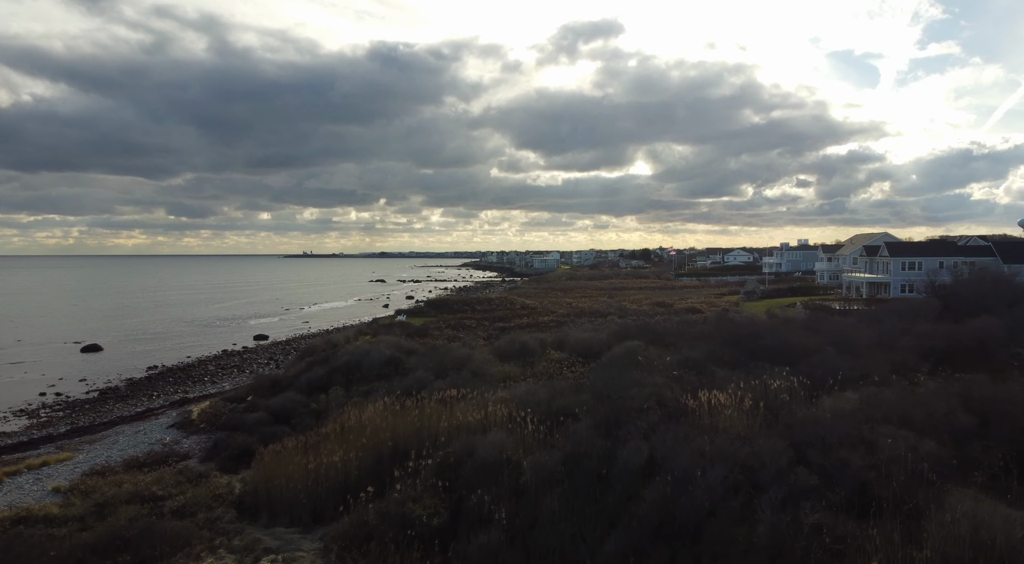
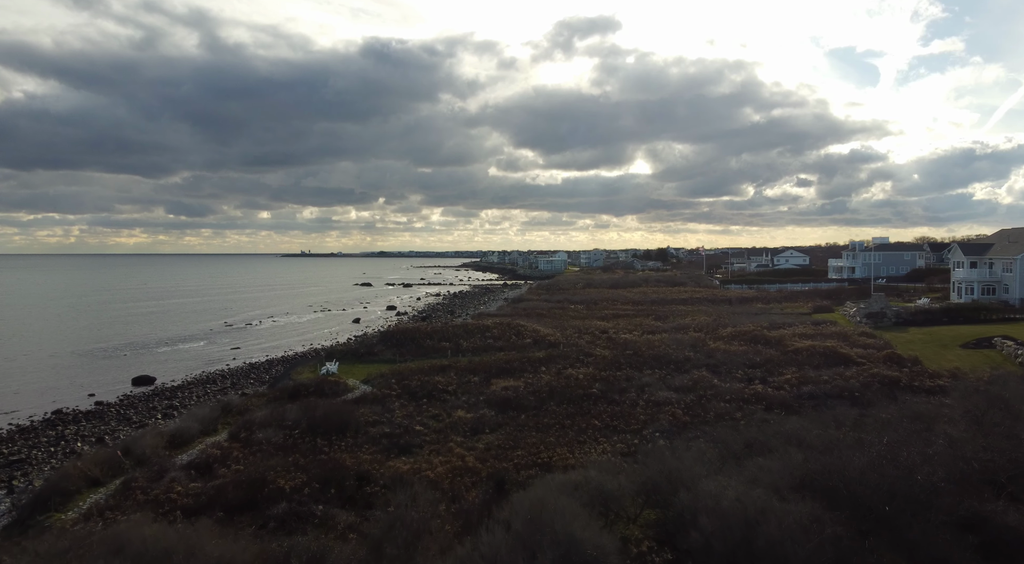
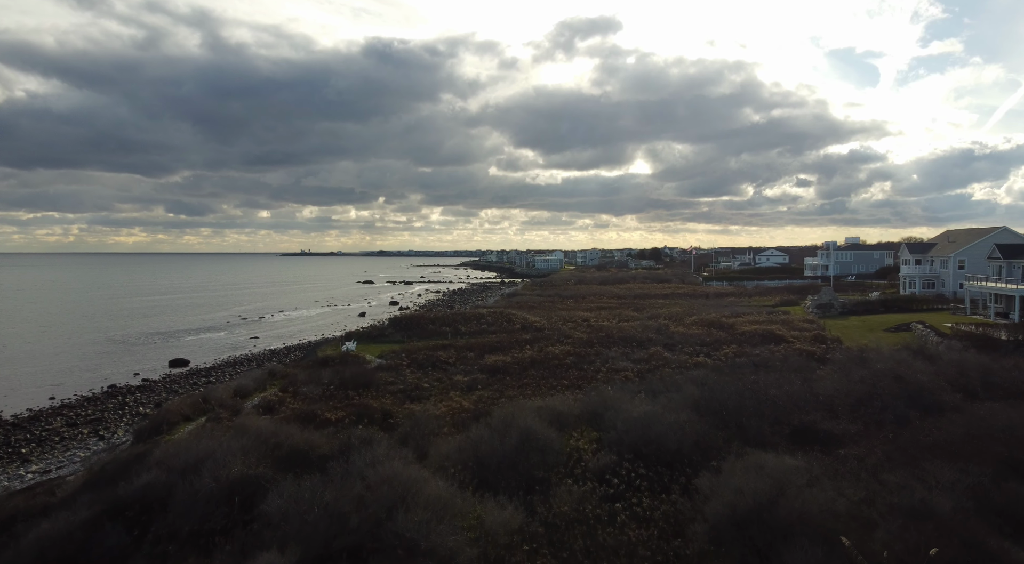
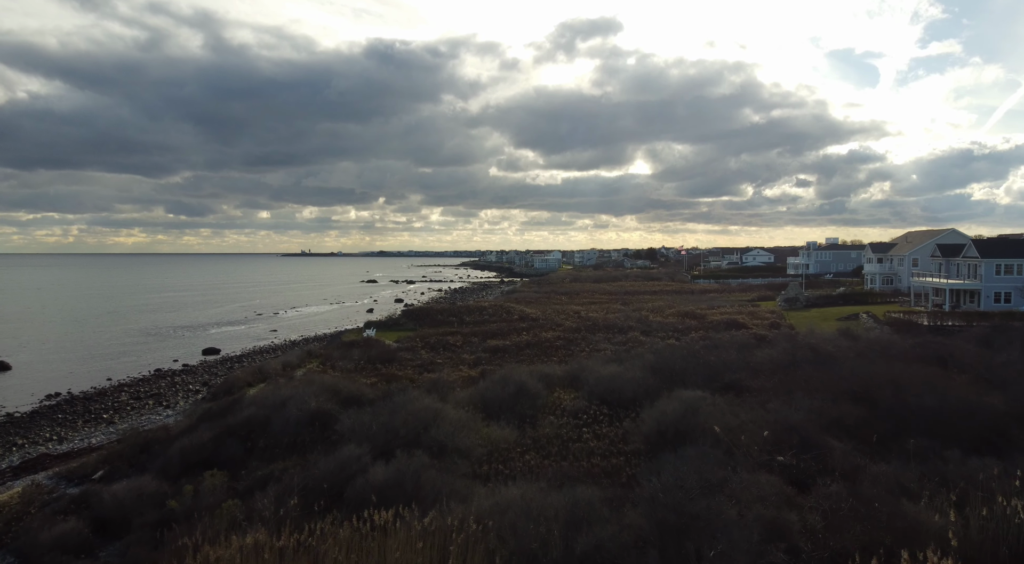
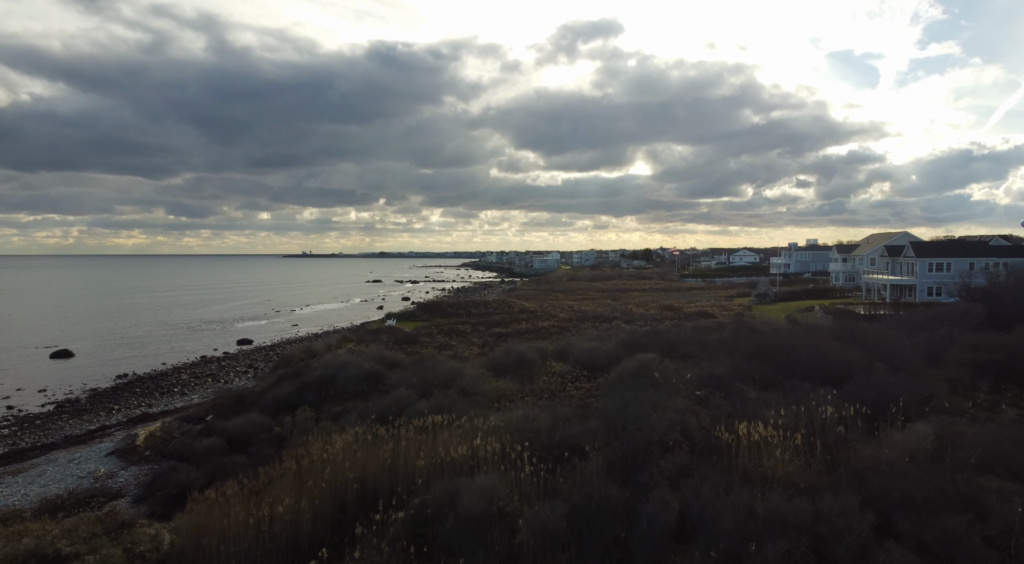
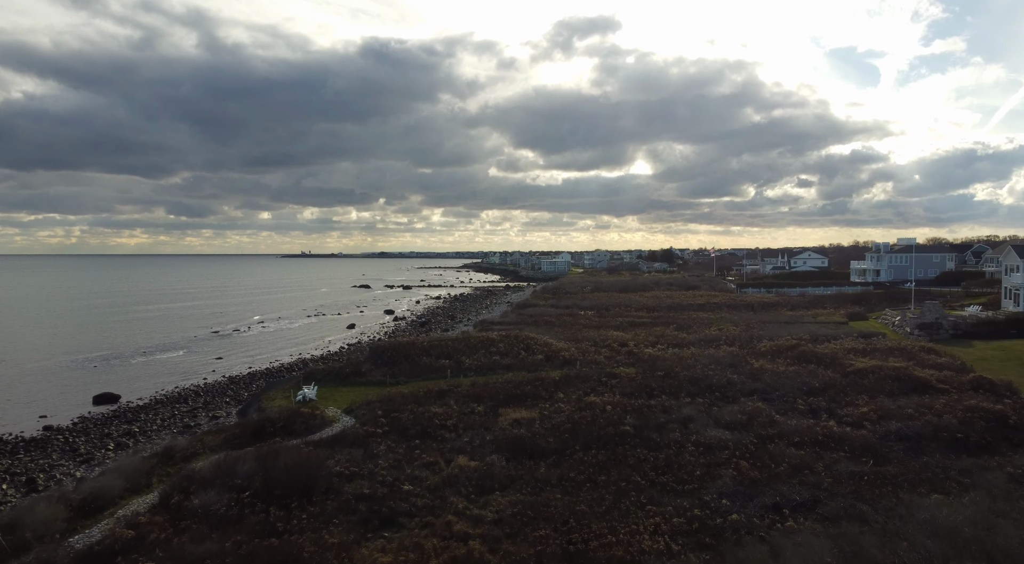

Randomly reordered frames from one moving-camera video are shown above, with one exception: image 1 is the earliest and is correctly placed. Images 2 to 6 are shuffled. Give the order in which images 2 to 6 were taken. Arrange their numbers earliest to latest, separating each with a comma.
5, 4, 3, 2, 6
